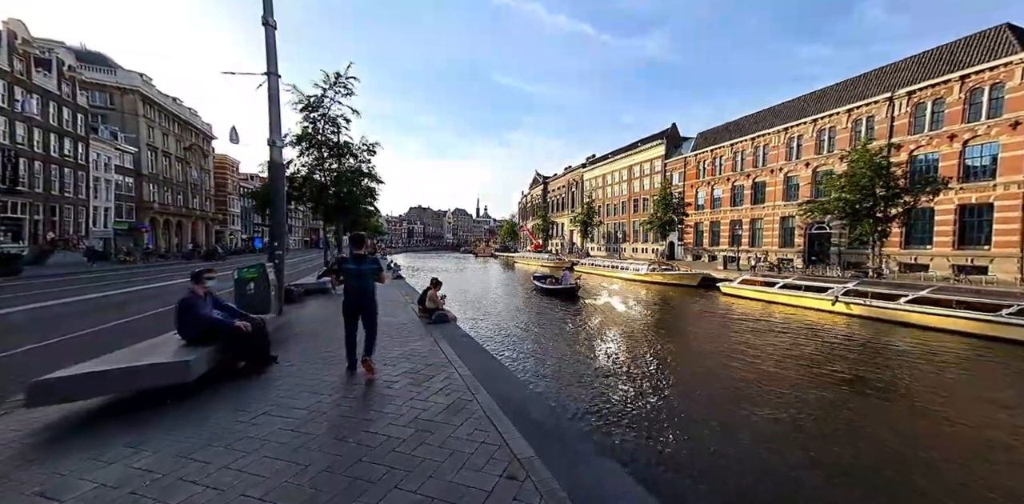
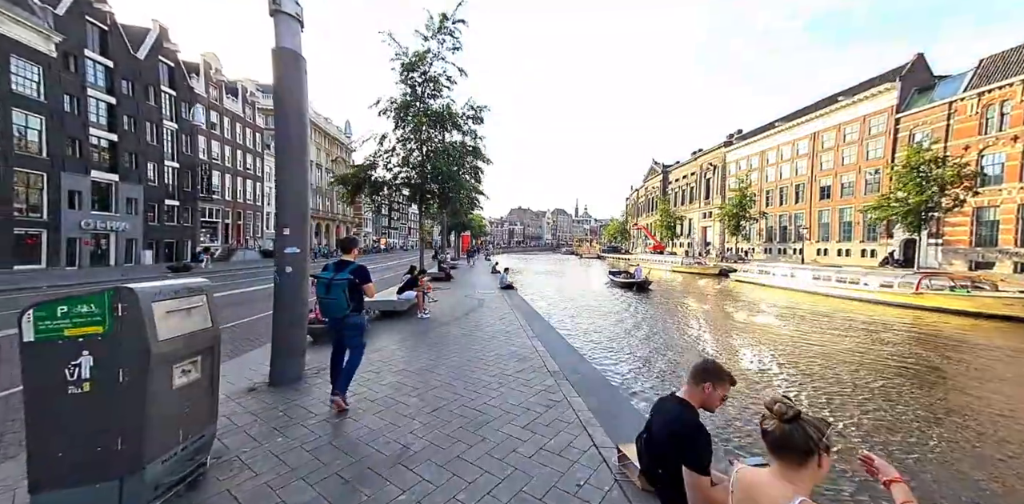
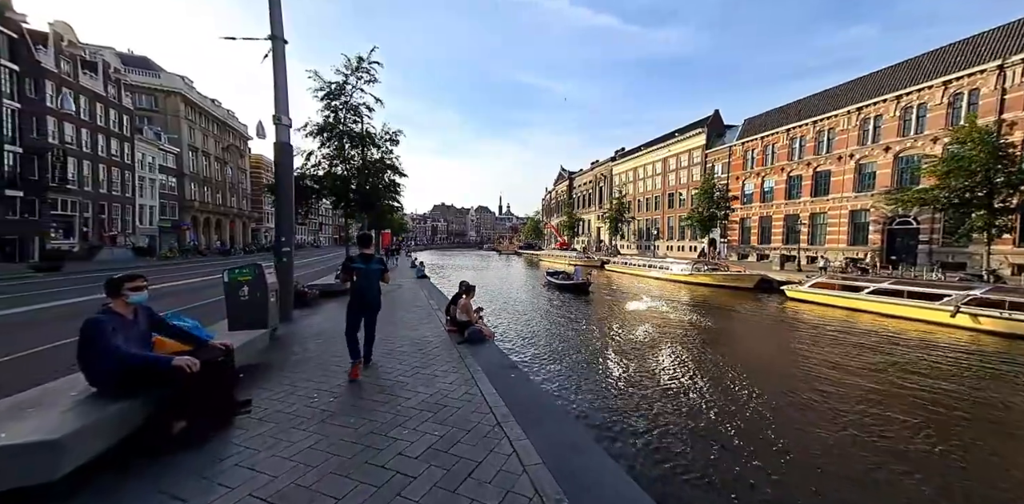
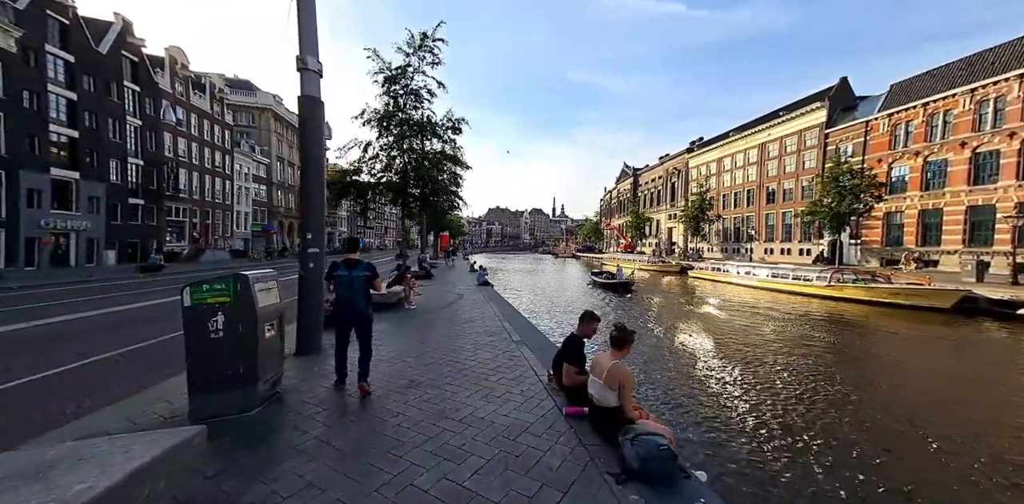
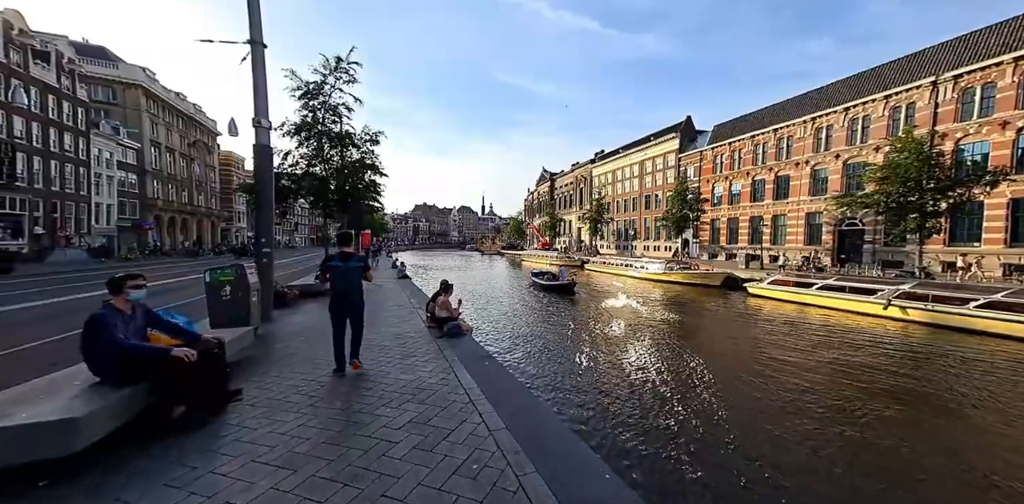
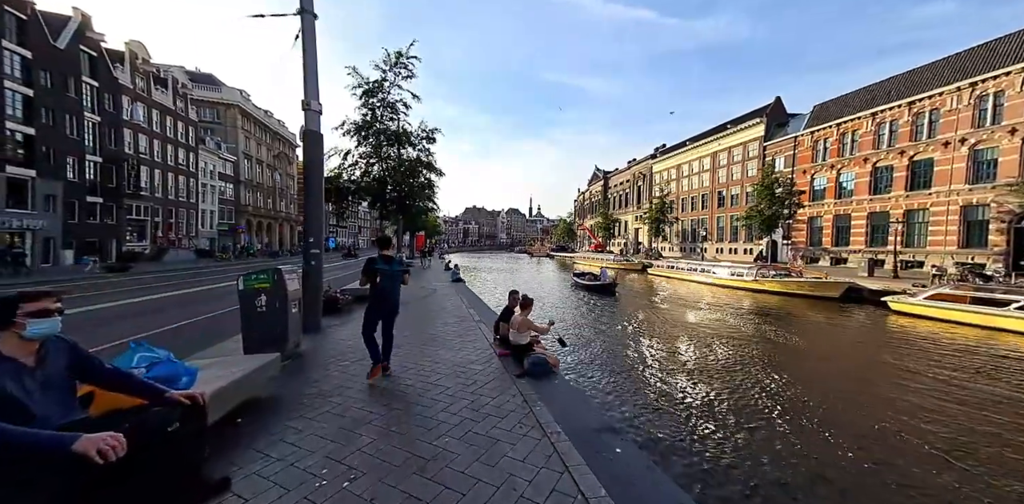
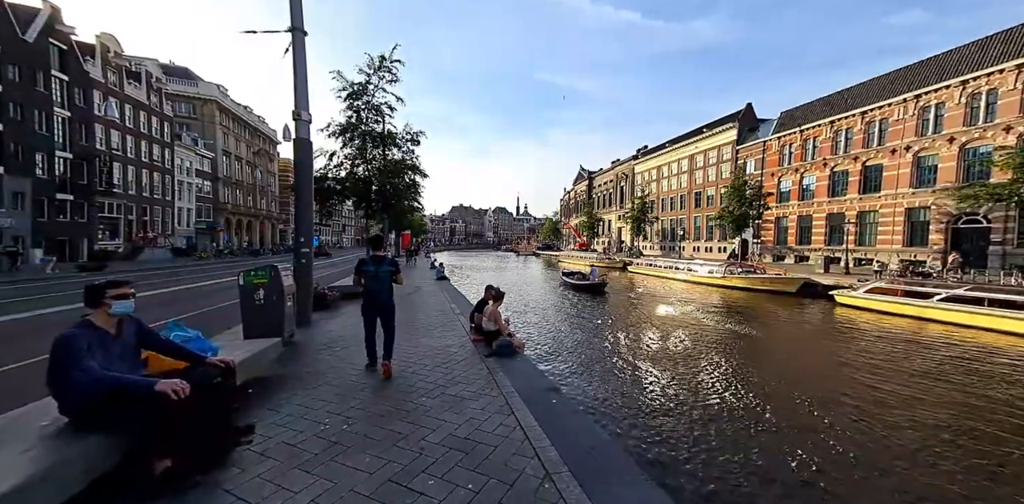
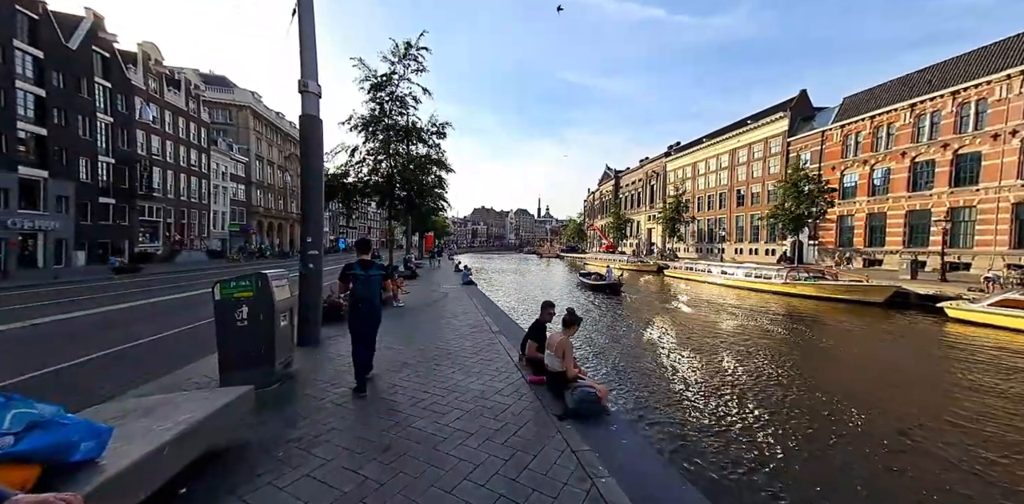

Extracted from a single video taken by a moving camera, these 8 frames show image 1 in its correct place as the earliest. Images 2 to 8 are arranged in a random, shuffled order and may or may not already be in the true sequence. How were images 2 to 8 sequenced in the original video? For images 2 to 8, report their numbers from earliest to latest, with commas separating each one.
5, 3, 7, 6, 8, 4, 2
